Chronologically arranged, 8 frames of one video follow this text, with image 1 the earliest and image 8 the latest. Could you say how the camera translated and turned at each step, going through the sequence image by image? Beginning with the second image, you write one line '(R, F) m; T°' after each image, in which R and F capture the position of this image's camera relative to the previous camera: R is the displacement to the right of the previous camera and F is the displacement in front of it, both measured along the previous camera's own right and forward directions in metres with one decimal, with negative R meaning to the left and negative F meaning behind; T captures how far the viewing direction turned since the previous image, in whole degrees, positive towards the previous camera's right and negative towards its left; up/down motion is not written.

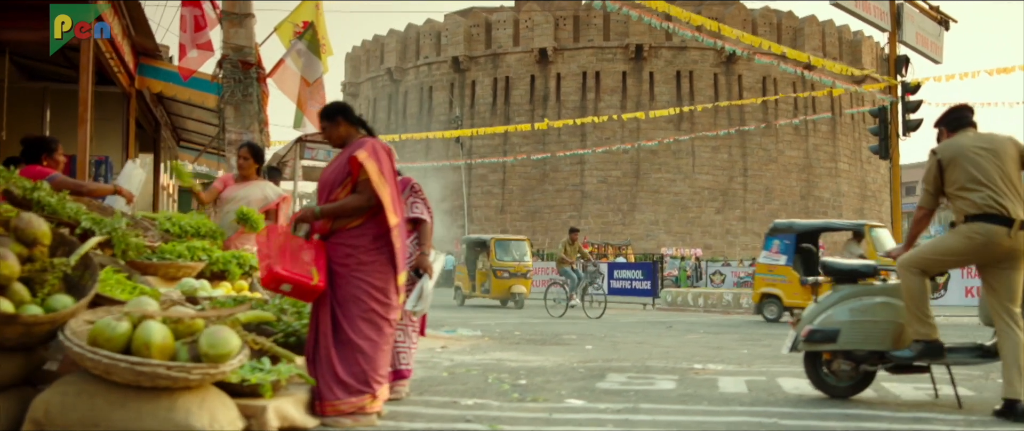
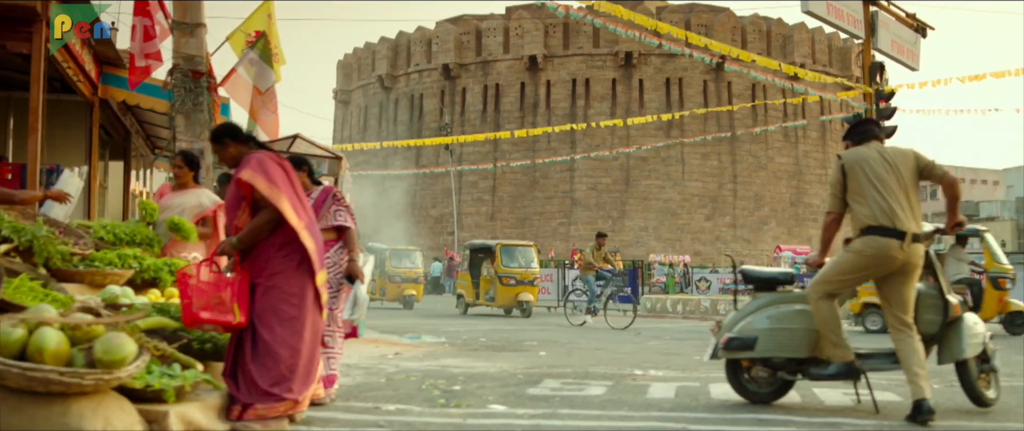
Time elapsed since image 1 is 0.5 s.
(+0.4, -0.1) m; 0°
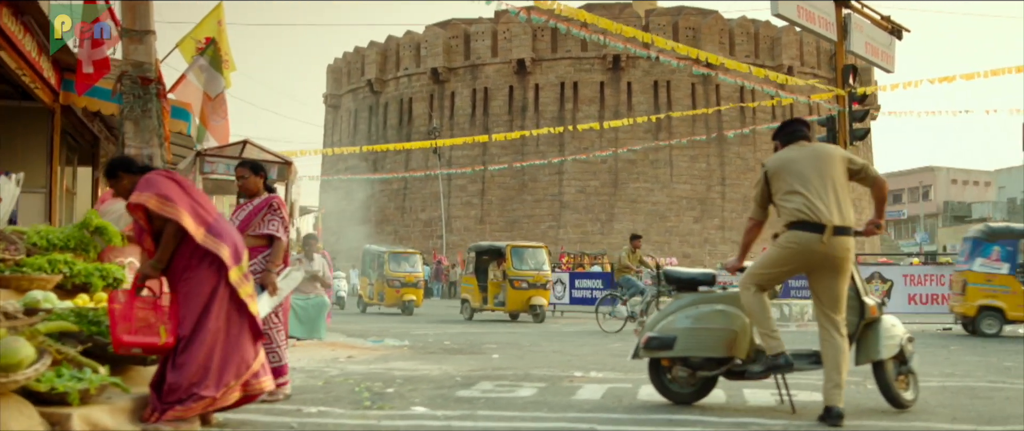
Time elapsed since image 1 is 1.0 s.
(+0.4, -0.1) m; 0°
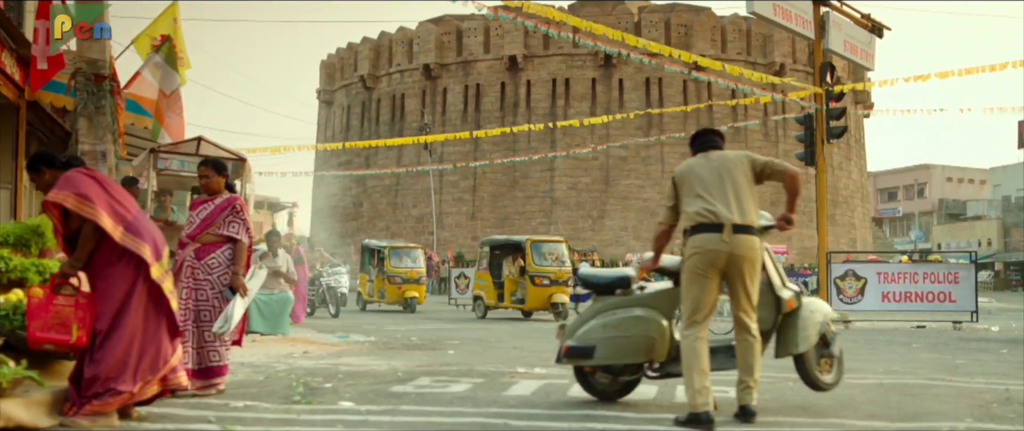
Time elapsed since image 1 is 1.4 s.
(+0.4, -0.1) m; 0°
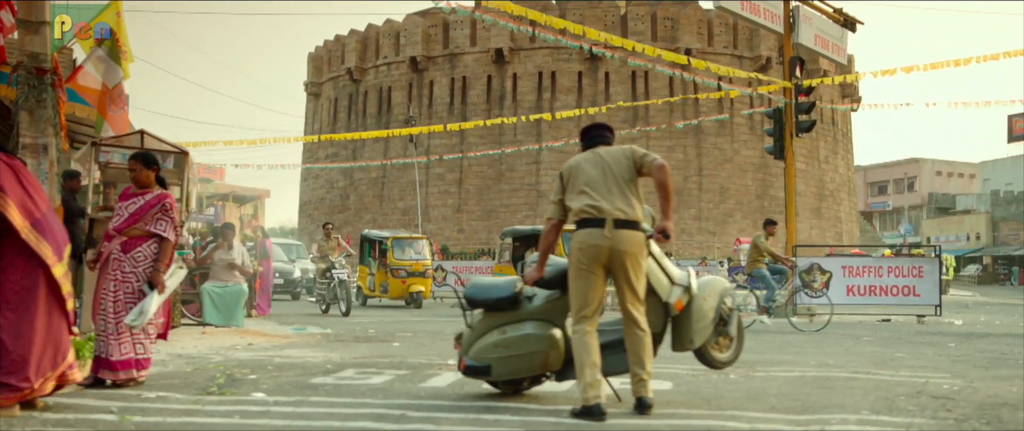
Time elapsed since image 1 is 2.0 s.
(+0.5, -0.1) m; 0°
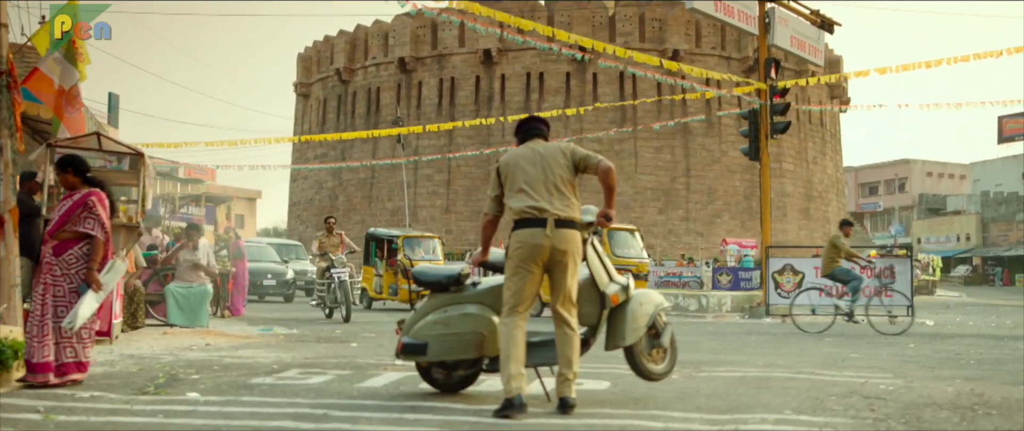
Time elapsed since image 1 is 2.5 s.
(+0.4, -0.1) m; 0°
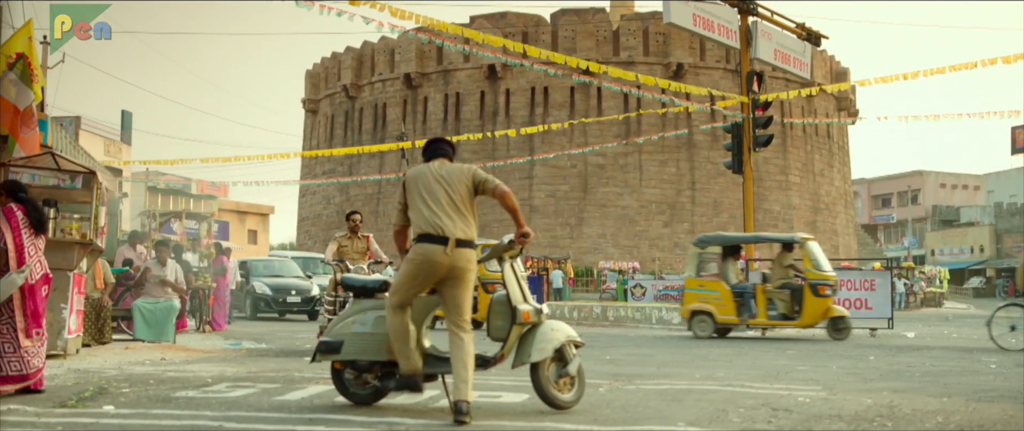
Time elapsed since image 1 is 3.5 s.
(+0.6, -0.1) m; -1°
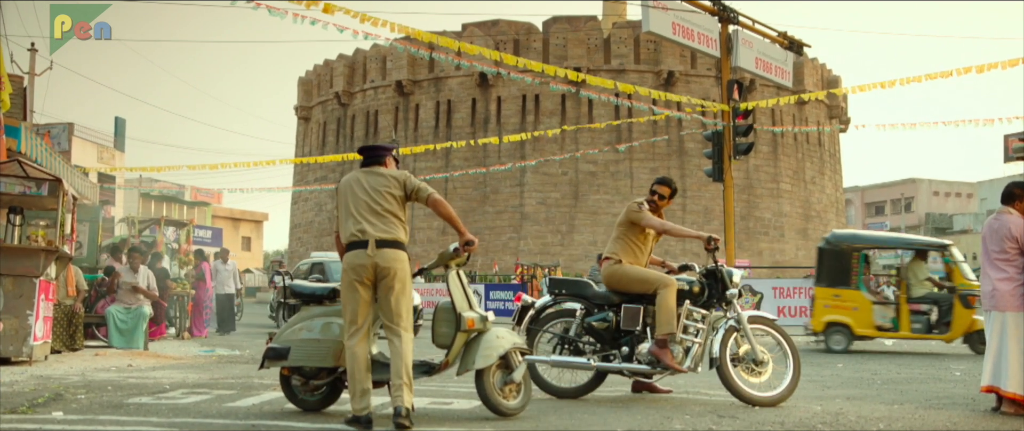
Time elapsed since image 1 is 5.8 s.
(+0.3, -0.1) m; 0°
